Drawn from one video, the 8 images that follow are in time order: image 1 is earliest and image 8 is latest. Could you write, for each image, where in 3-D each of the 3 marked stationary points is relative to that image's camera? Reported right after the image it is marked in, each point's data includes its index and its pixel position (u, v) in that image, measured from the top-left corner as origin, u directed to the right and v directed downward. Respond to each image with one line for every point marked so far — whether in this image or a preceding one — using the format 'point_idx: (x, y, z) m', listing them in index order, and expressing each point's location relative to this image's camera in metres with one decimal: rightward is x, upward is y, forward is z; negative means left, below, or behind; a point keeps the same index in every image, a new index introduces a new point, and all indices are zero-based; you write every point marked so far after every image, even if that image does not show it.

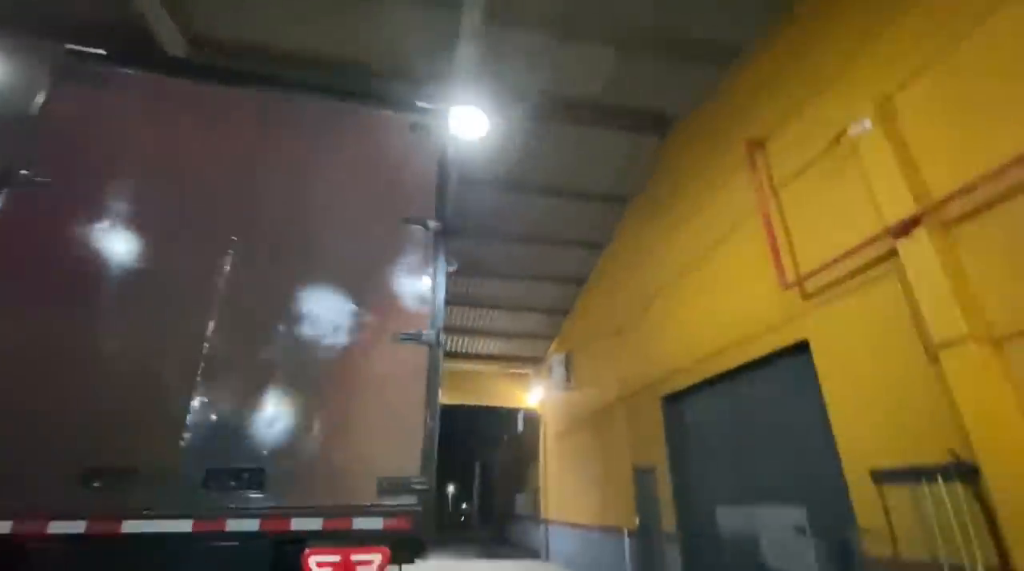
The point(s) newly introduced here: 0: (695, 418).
0: (+3.0, -2.1, +7.7) m
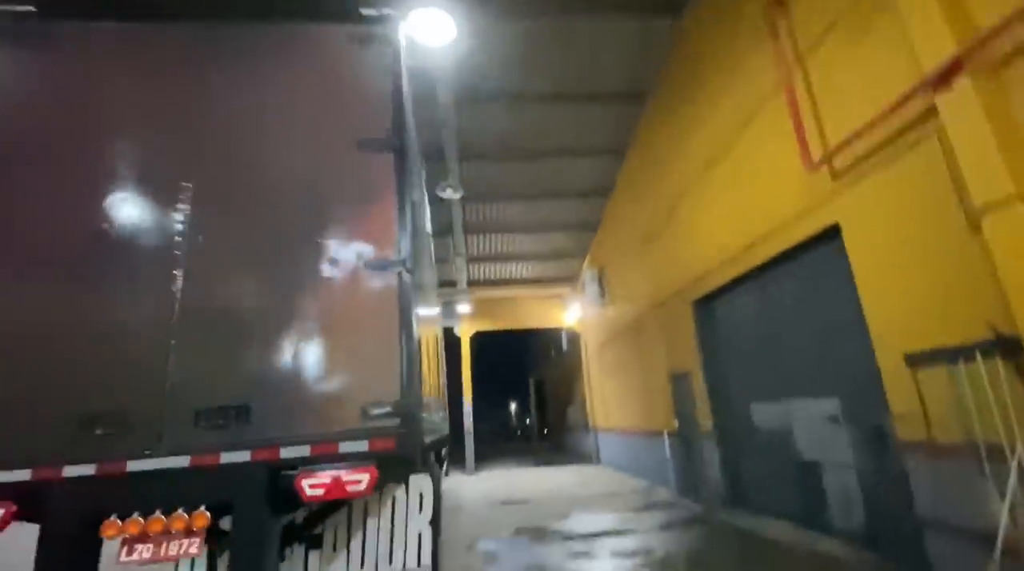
0: (+3.4, -0.5, +7.5) m
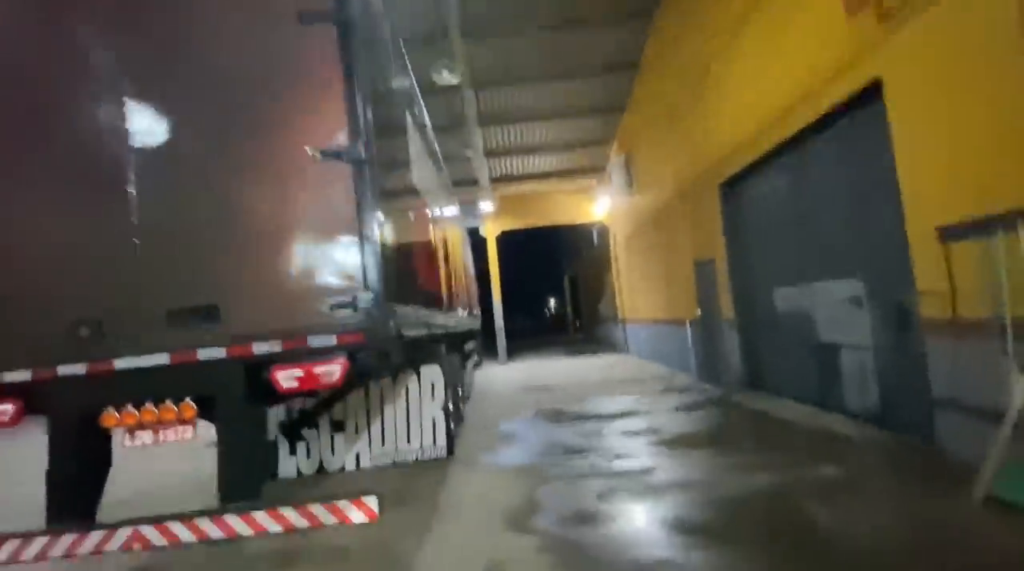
0: (+3.5, +1.2, +6.9) m
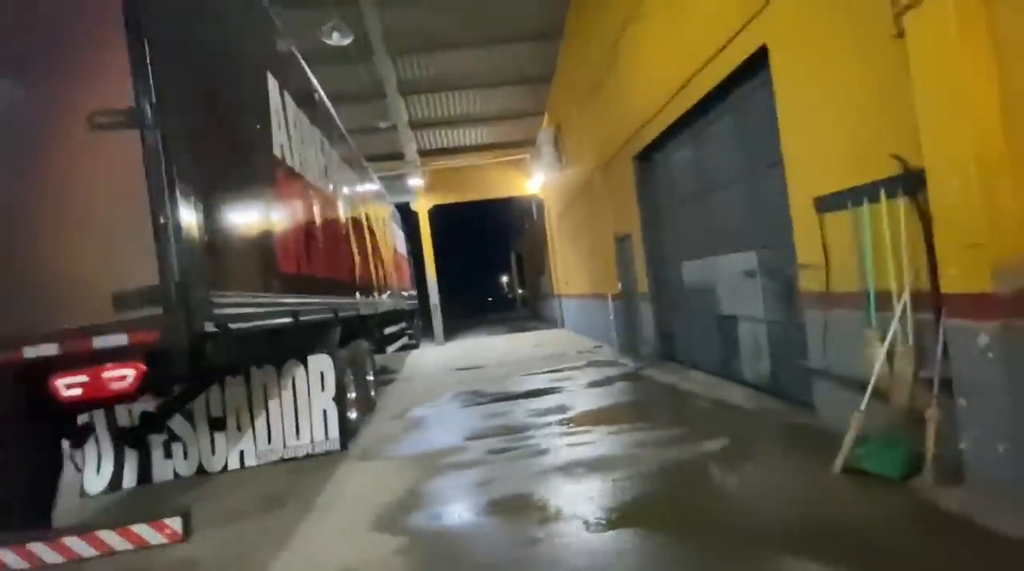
0: (+2.2, +1.6, +6.9) m
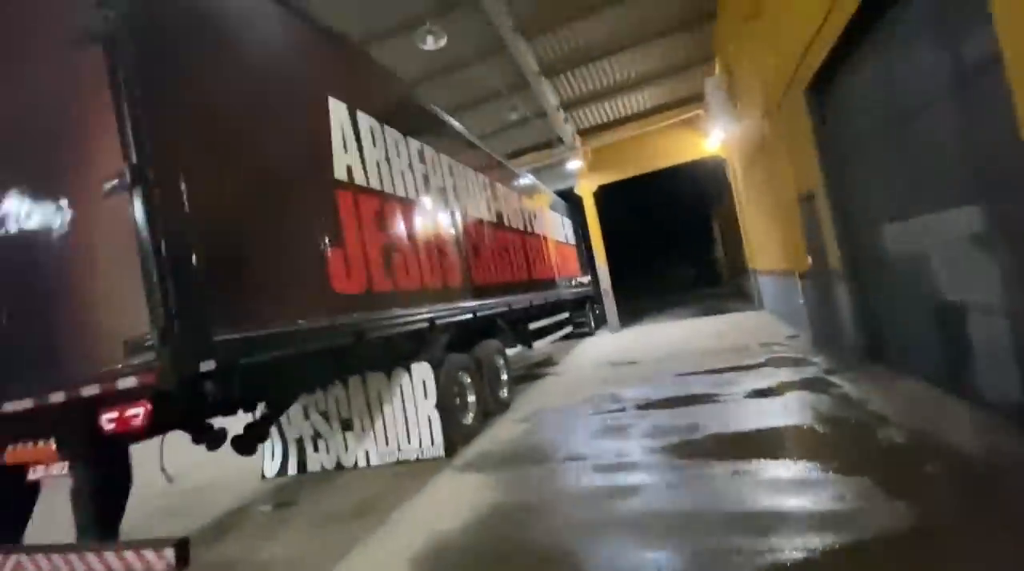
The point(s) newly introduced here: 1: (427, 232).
0: (+3.5, +1.9, +4.9) m
1: (-0.9, +0.6, +5.3) m
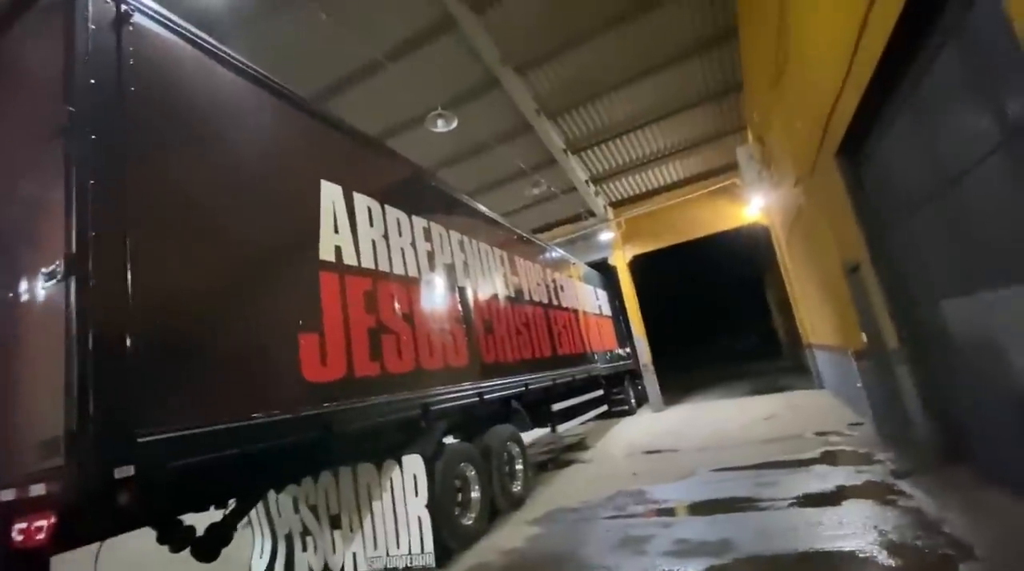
0: (+3.5, +1.1, +4.4) m
1: (-0.9, -0.3, +5.1) m
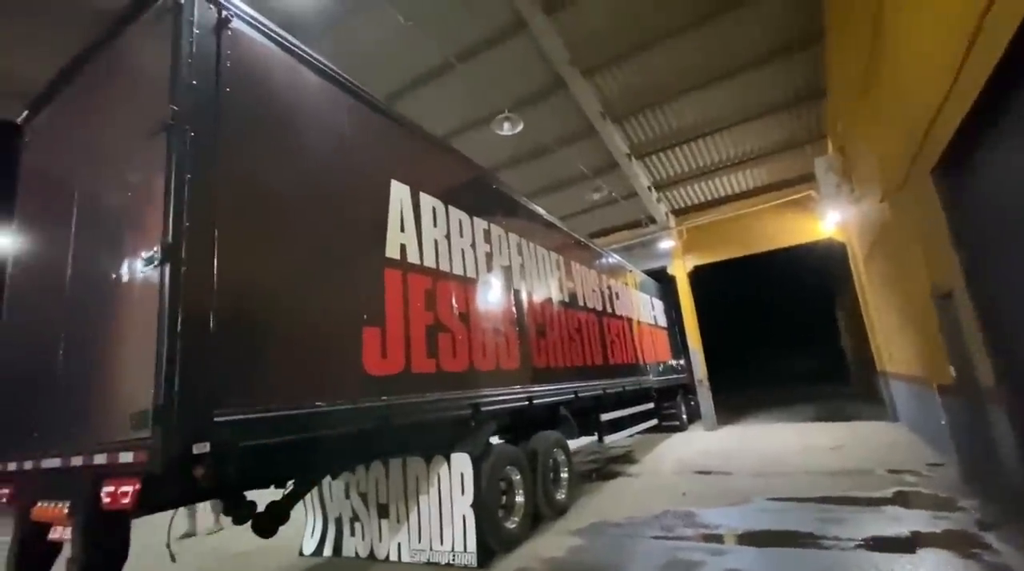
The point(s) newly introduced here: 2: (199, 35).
0: (+4.0, +0.8, +4.0) m
1: (-0.3, -0.3, +5.1) m
2: (-1.9, +1.5, +2.9) m
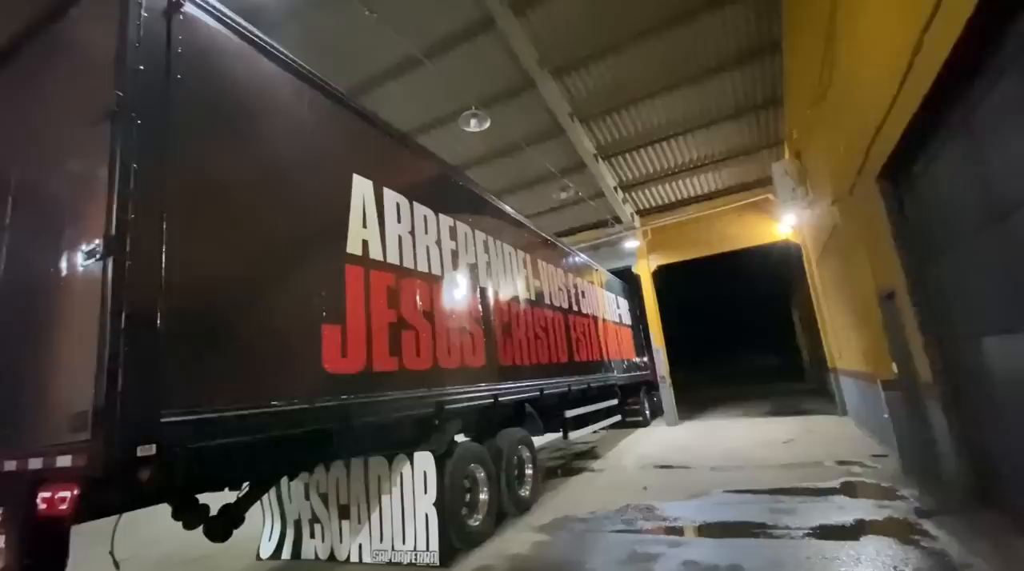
0: (+3.7, +0.8, +4.3) m
1: (-0.7, -0.3, +5.1) m
2: (-2.1, +1.6, +2.8) m
